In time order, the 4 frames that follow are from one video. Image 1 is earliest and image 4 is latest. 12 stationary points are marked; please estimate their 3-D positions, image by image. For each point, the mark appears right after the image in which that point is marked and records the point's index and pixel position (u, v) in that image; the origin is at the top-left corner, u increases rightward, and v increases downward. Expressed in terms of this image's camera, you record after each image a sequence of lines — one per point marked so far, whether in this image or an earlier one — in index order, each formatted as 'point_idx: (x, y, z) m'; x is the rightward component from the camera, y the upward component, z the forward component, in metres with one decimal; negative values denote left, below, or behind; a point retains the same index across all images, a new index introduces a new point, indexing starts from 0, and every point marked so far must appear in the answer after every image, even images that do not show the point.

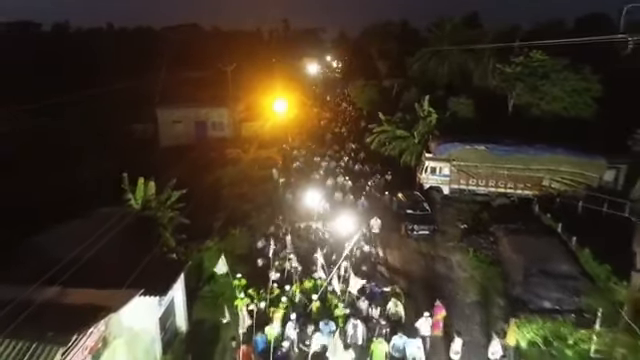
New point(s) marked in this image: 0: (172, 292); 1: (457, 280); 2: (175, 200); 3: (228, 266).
0: (-3.0, -2.3, +12.1) m
1: (+3.8, -2.7, +16.9) m
2: (-4.2, -0.5, +17.7) m
3: (-2.4, -2.4, +15.7) m
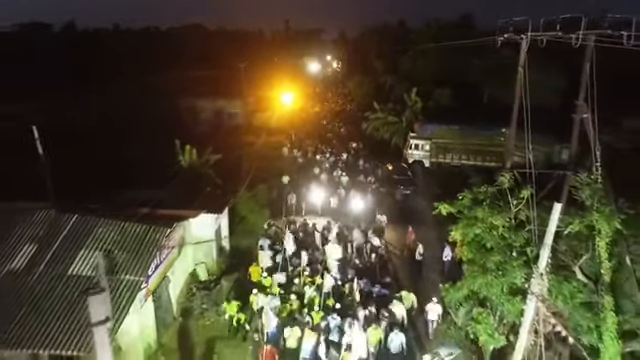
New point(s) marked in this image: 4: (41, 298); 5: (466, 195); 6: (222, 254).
0: (-2.8, -1.1, +17.1) m
1: (+4.0, -1.6, +21.9) m
2: (-4.1, +0.7, +22.7) m
3: (-2.2, -1.2, +20.8) m
4: (-5.1, -2.2, +11.2) m
5: (+2.6, -0.3, +10.9) m
6: (-2.8, -2.2, +17.4) m
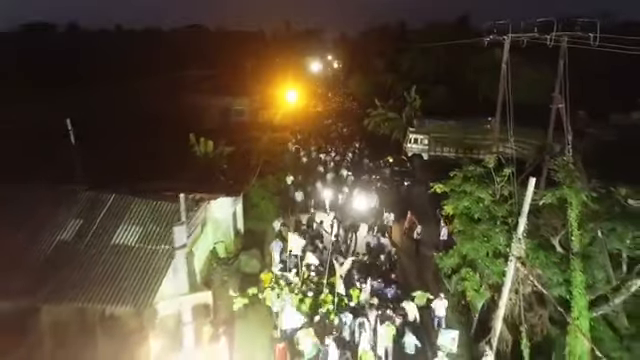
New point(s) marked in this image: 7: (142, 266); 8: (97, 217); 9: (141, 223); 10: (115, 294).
0: (-2.6, -0.7, +18.8) m
1: (+4.2, -1.2, +23.6) m
2: (-3.8, +1.1, +24.4) m
3: (-2.0, -0.8, +22.5) m
4: (-4.9, -1.8, +12.9) m
5: (+2.9, +0.1, +12.6) m
6: (-2.6, -1.8, +19.1) m
7: (-3.8, -1.8, +12.9) m
8: (-5.2, -0.9, +14.1) m
9: (-4.1, -1.0, +13.9) m
10: (-4.1, -2.2, +12.2) m
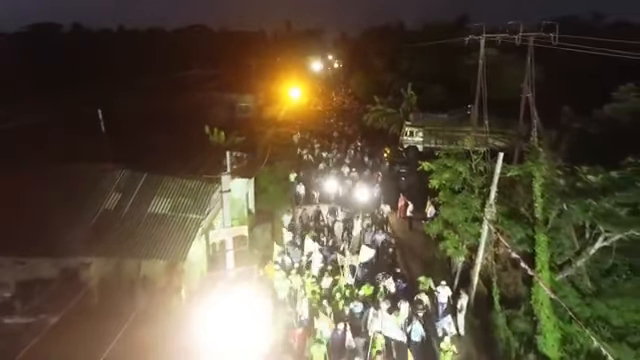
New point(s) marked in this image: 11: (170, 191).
0: (-2.5, -0.2, +21.1) m
1: (+4.3, -0.7, +25.9) m
2: (-3.7, +1.6, +26.7) m
3: (-1.9, -0.3, +24.7) m
4: (-4.8, -1.2, +15.1) m
5: (+3.0, +0.6, +14.9) m
6: (-2.5, -1.2, +21.4) m
7: (-3.7, -1.3, +15.2) m
8: (-5.1, -0.3, +16.3) m
9: (-4.0, -0.4, +16.2) m
10: (-4.0, -1.7, +14.4) m
11: (-4.1, -0.3, +16.4) m
